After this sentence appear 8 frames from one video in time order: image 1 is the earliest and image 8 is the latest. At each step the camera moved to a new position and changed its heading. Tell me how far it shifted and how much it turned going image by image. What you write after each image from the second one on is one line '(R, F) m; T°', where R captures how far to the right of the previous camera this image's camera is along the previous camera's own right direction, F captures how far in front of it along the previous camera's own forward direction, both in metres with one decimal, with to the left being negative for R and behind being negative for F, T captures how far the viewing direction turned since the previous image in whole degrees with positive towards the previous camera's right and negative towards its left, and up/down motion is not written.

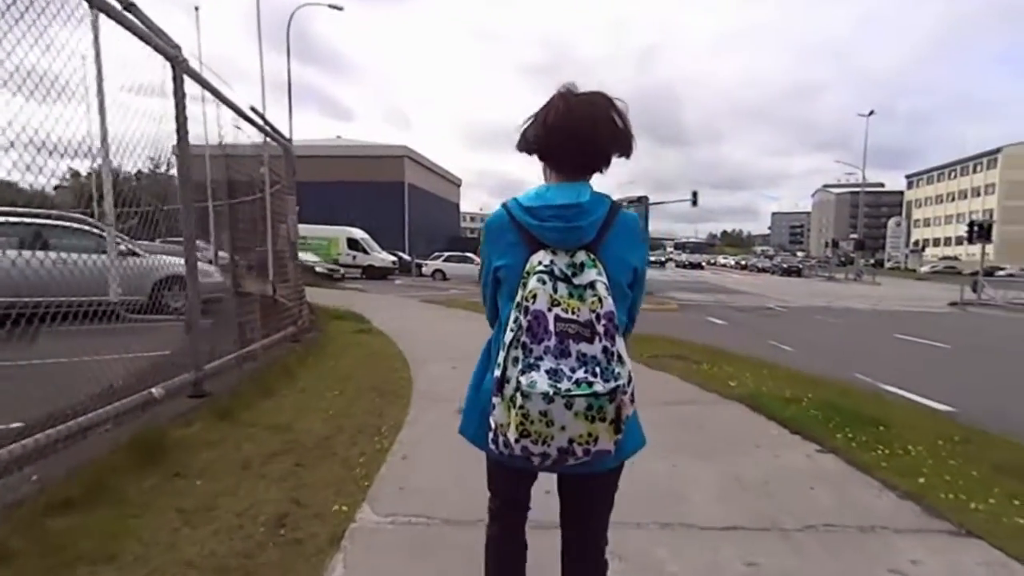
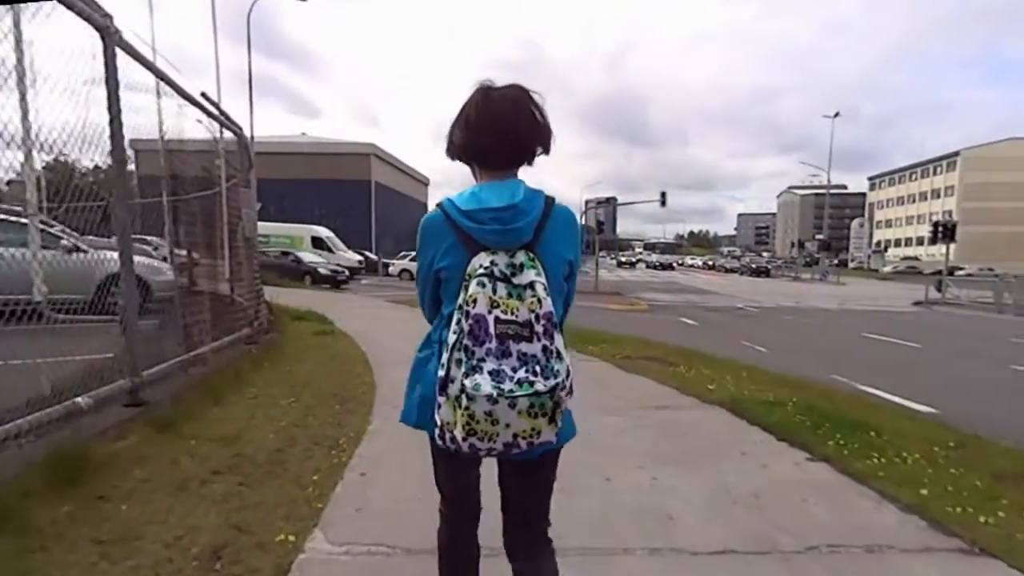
(0.0, +0.4) m; +3°
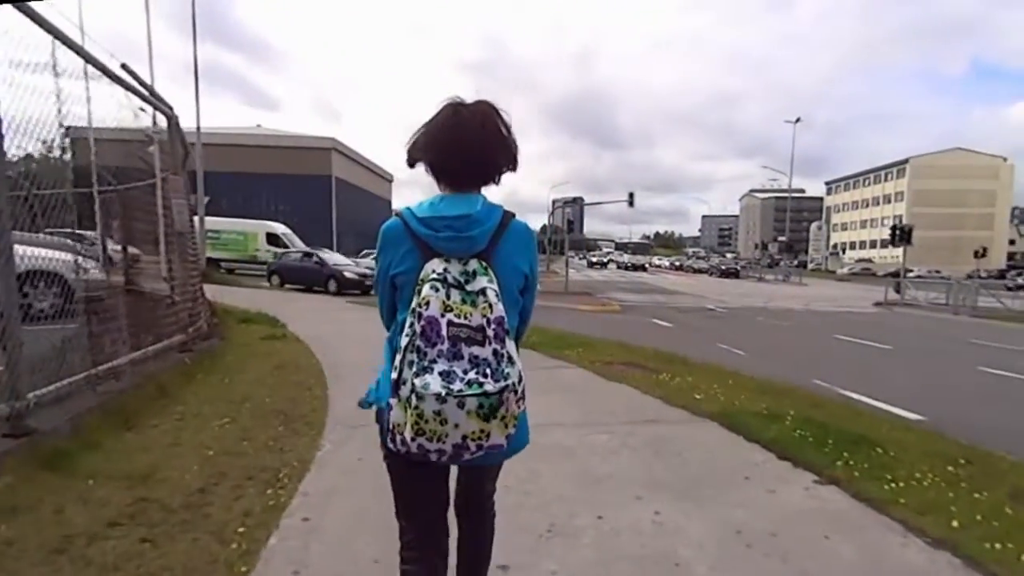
(-0.1, +0.8) m; +3°
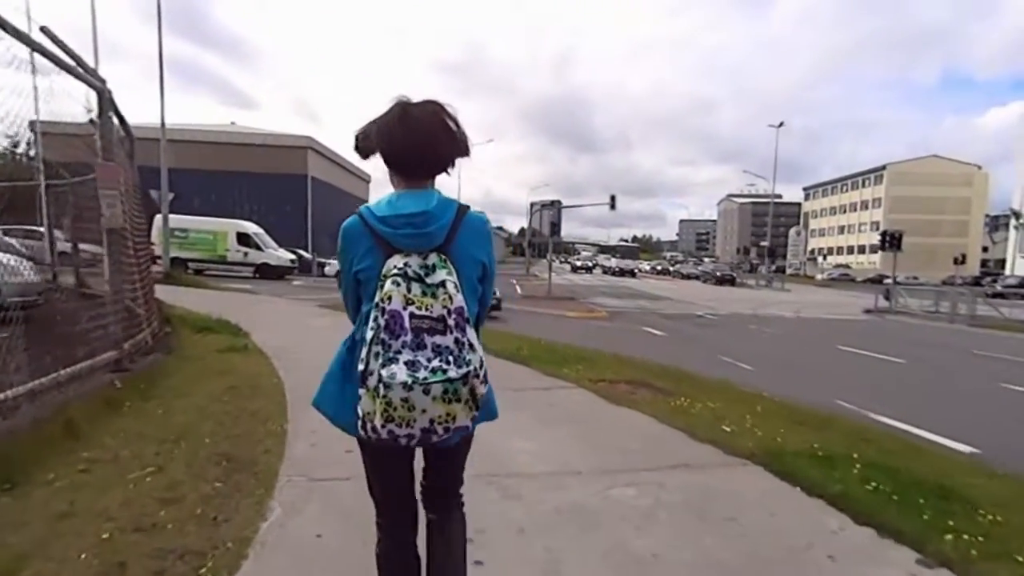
(-0.2, +1.2) m; +2°
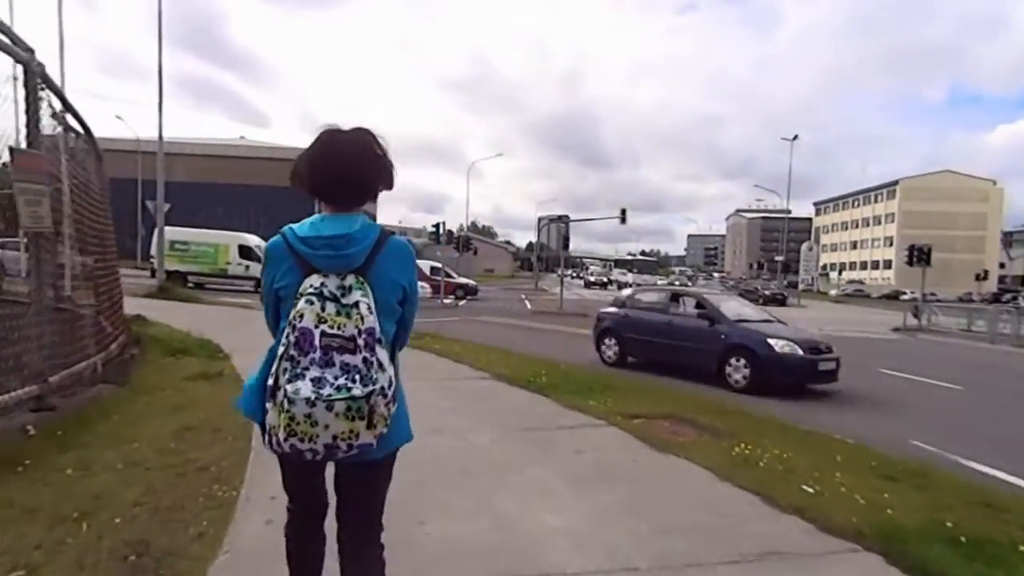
(-0.1, +1.3) m; -1°
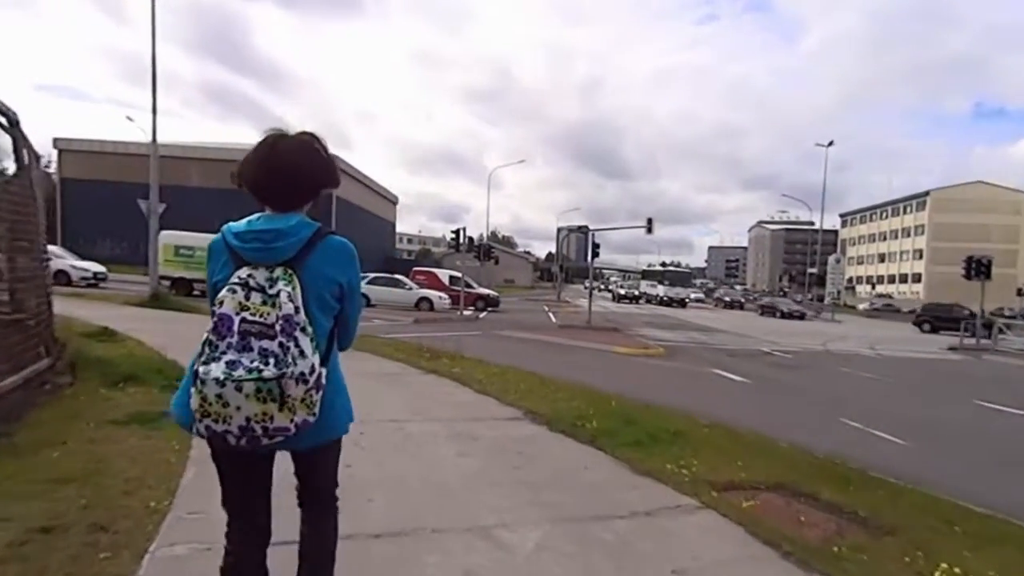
(-0.2, +2.2) m; -2°
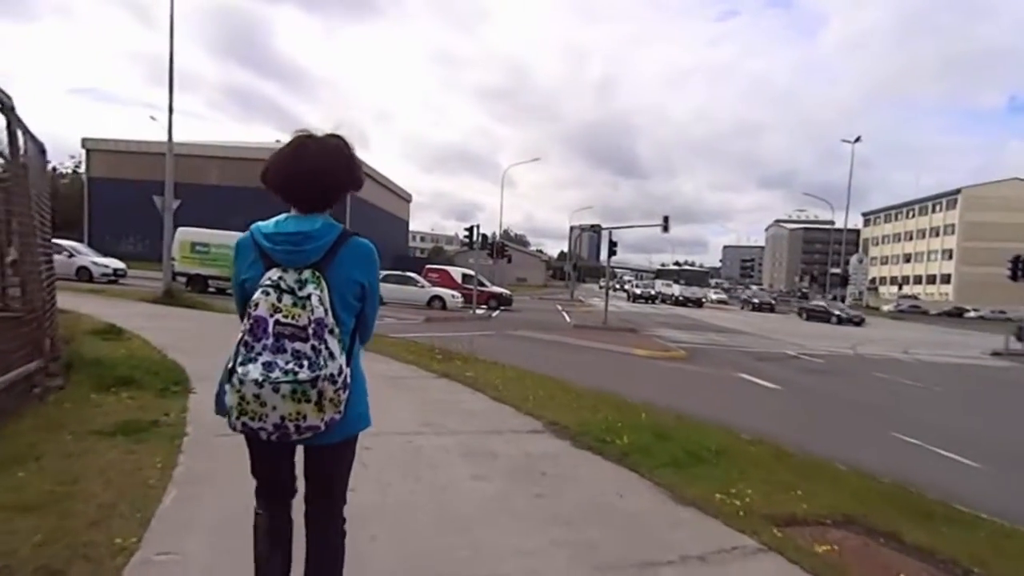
(-0.1, +0.7) m; -1°
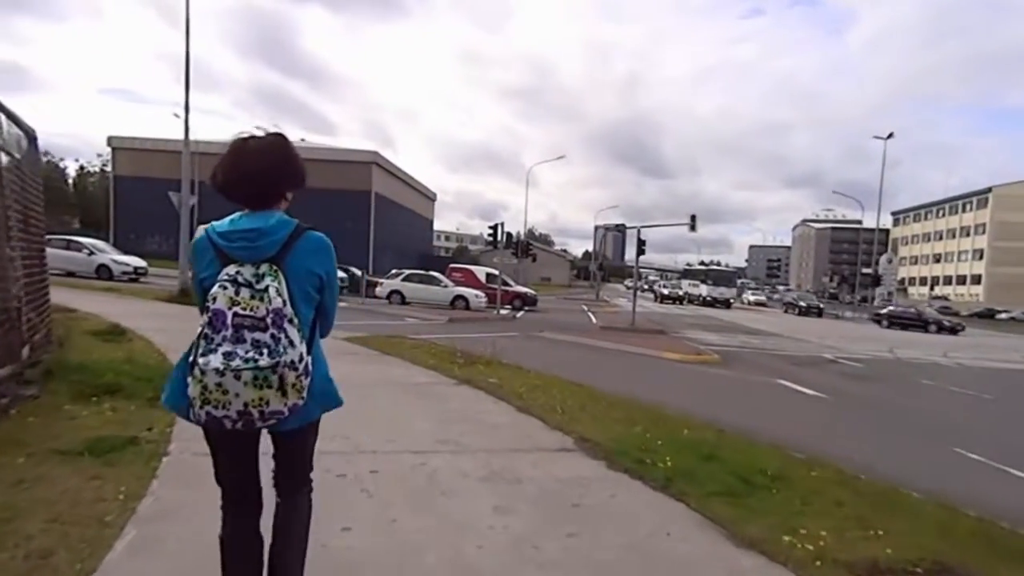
(0.0, +0.7) m; -2°
